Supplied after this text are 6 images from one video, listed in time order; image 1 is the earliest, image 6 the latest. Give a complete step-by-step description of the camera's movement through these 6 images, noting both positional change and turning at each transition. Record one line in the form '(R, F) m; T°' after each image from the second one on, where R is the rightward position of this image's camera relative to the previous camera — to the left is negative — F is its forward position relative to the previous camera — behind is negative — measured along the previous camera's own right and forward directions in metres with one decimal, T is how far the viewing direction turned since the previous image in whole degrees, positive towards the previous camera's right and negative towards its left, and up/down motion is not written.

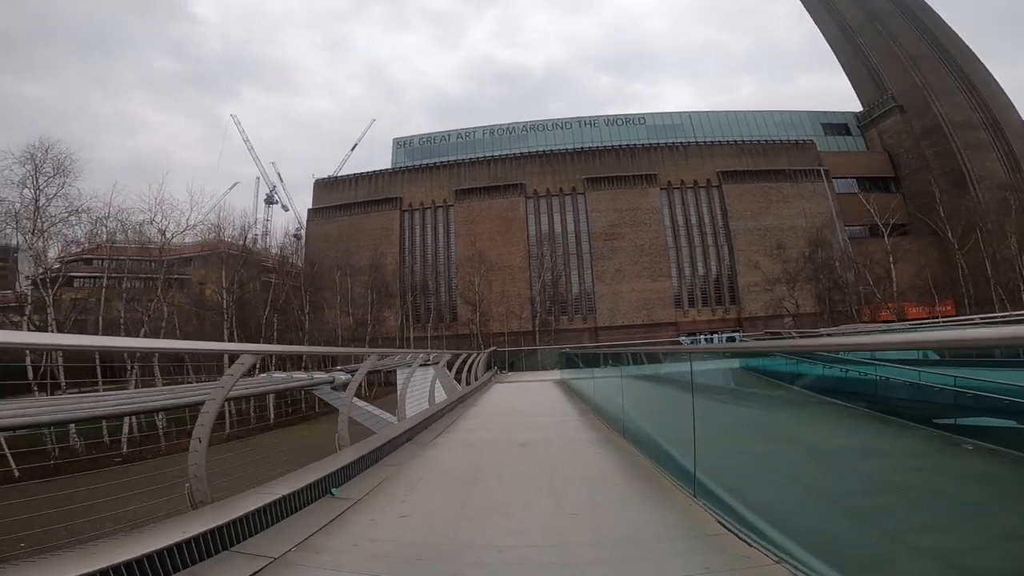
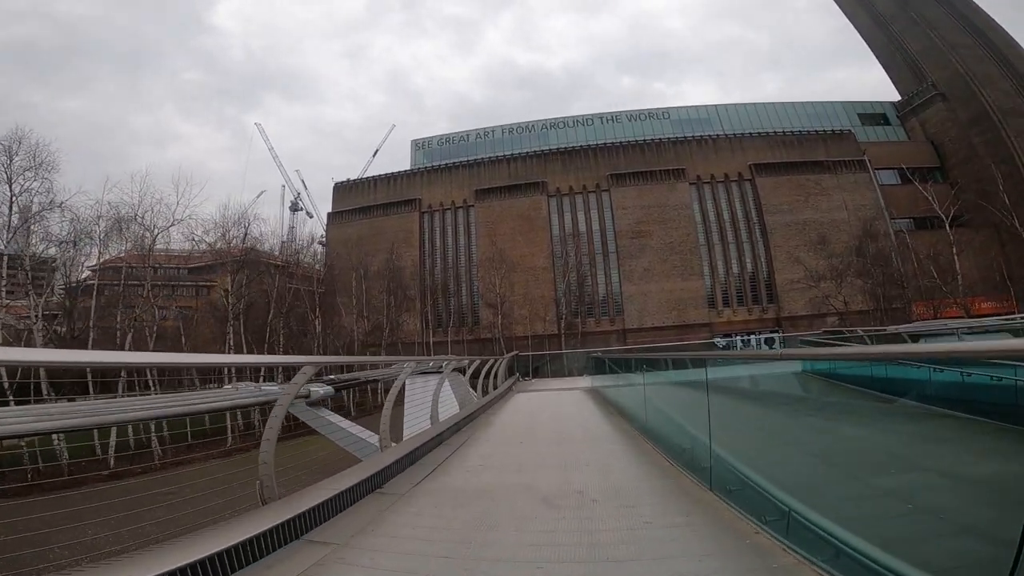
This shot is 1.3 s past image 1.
(0.0, +1.4) m; -3°
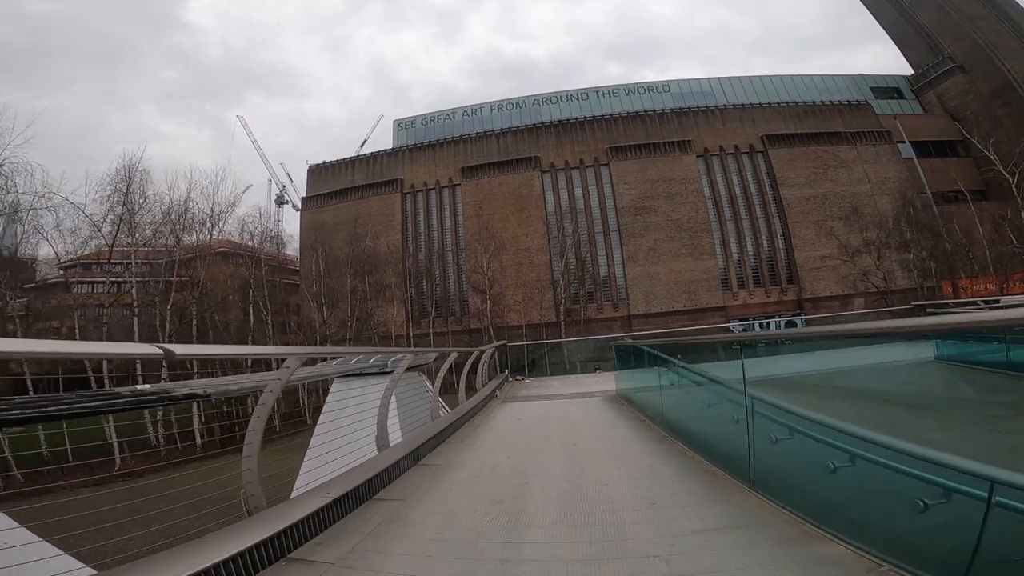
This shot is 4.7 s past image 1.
(+0.2, +3.6) m; +1°
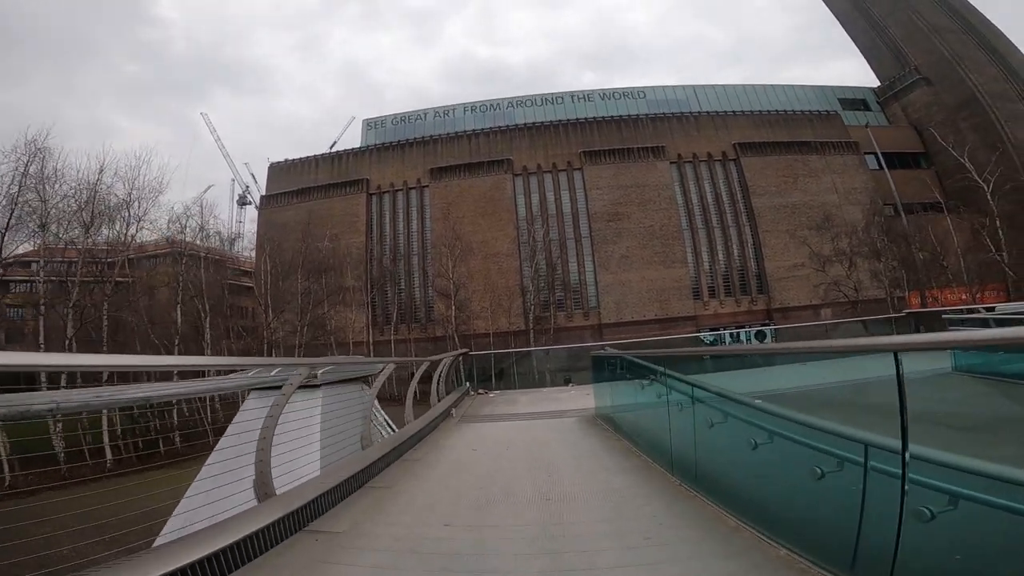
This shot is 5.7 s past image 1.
(+0.1, +1.2) m; +4°
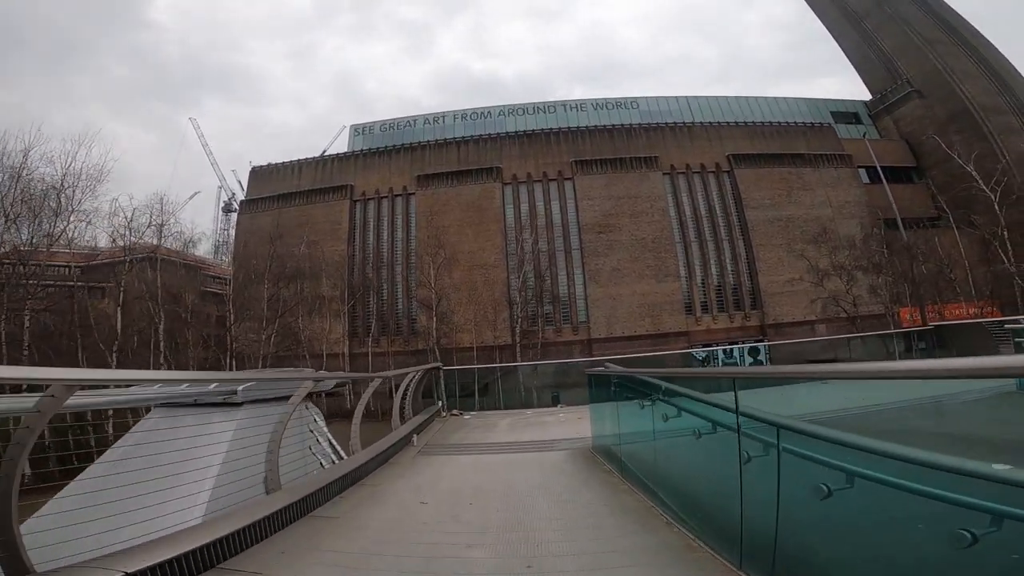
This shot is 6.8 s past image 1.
(+0.1, +1.1) m; +1°
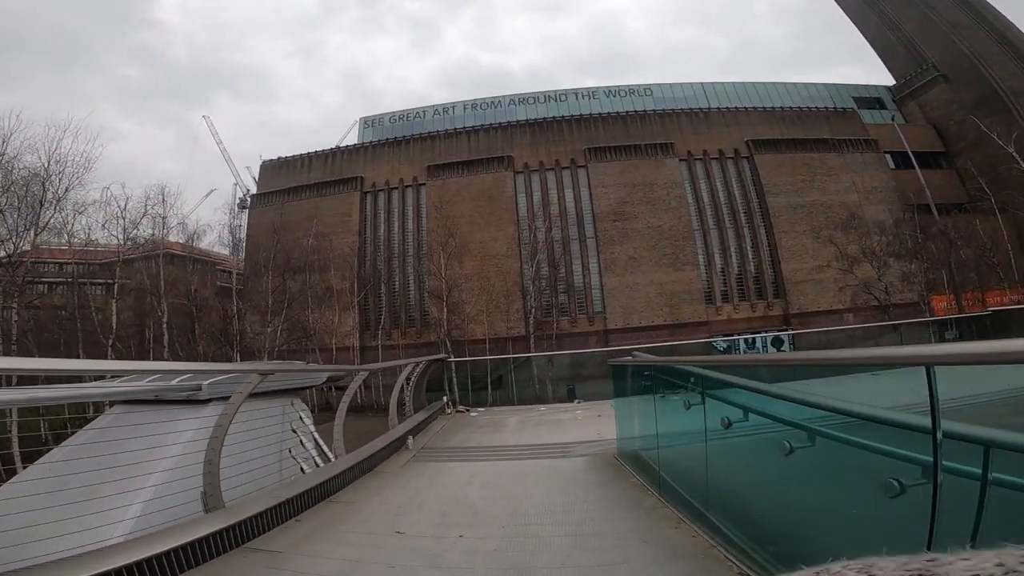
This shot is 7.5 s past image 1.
(+0.1, +0.7) m; -2°
